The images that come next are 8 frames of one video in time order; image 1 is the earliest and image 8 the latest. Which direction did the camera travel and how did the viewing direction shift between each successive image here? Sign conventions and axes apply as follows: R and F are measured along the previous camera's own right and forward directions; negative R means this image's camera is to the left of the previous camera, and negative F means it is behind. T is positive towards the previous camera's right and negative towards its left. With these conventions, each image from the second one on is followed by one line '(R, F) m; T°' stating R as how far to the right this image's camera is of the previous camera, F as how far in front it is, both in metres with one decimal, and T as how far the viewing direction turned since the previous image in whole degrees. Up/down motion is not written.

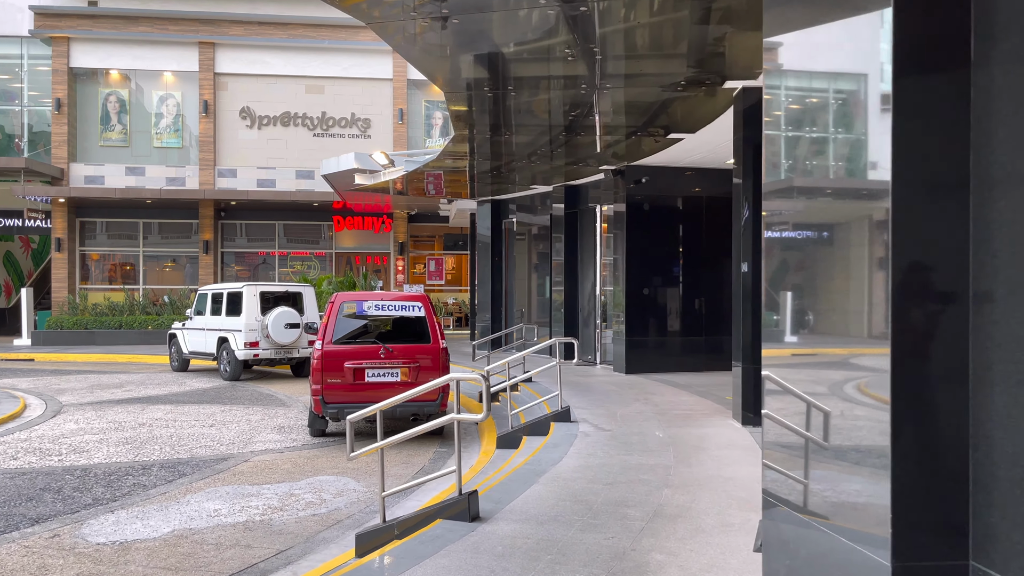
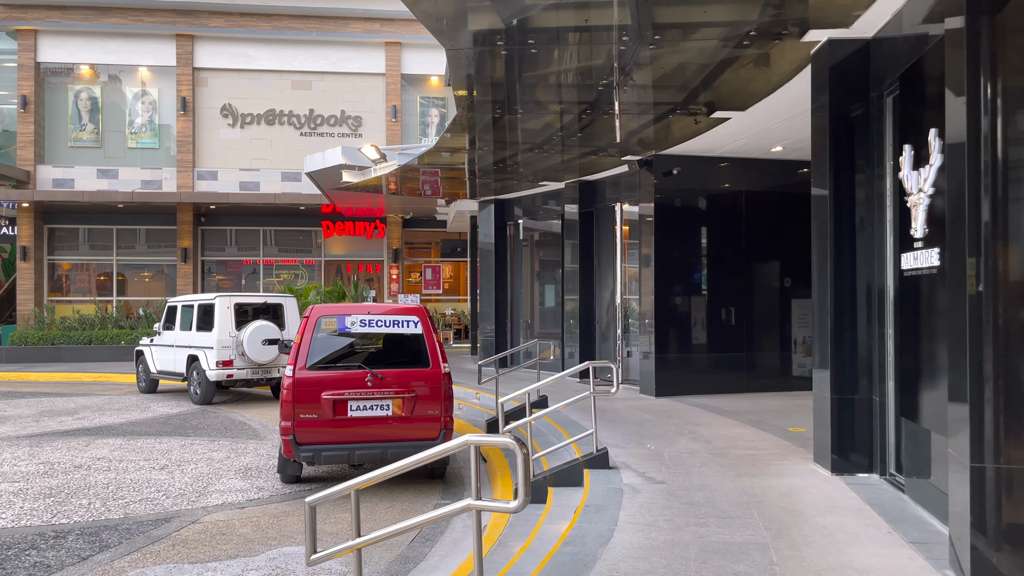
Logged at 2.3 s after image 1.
(-0.2, +1.7) m; 0°
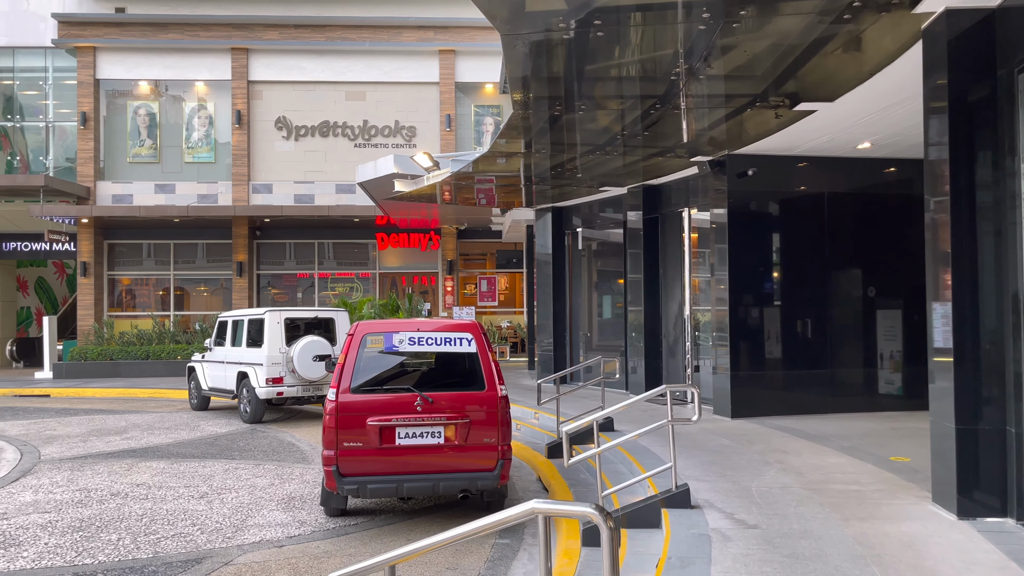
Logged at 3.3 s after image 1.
(-0.1, +0.7) m; -4°
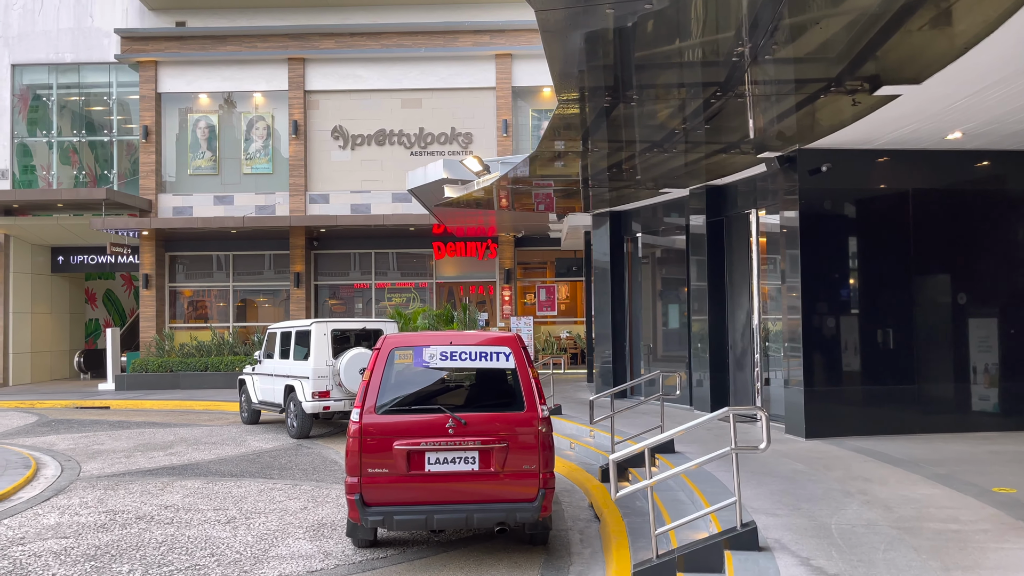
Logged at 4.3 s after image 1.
(+0.2, +0.6) m; -5°
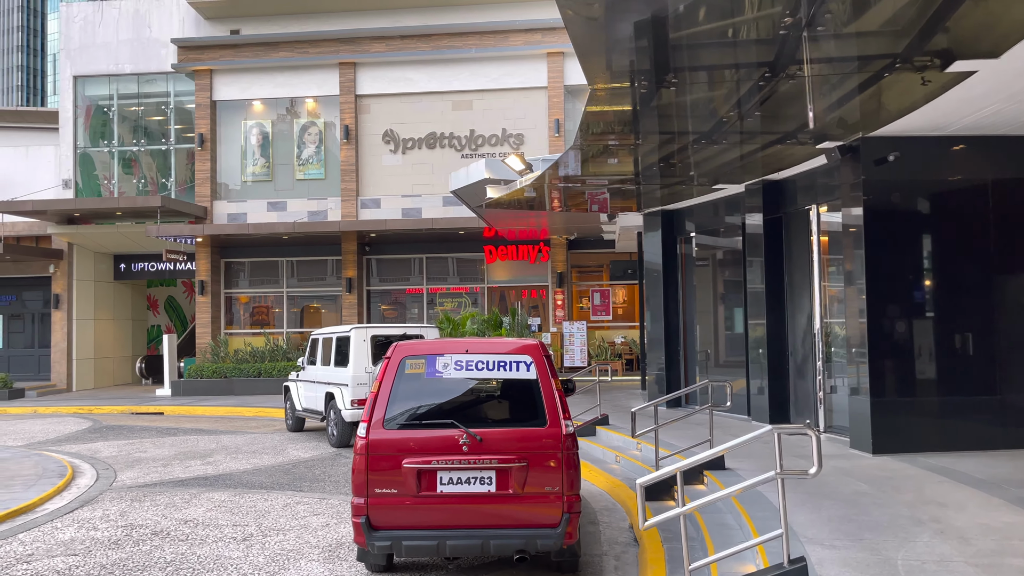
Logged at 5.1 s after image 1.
(+0.3, +0.5) m; -4°
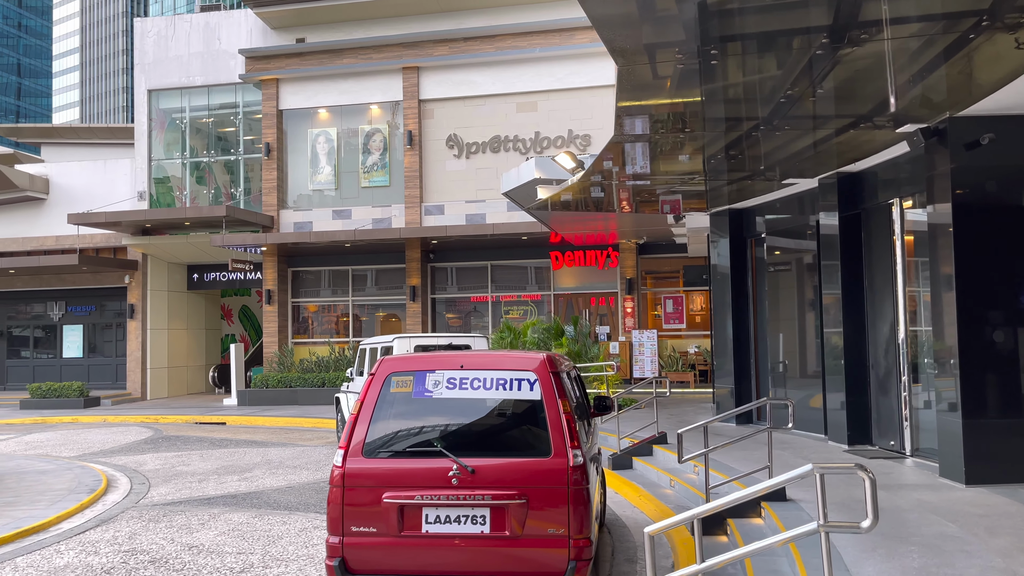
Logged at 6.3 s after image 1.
(+0.5, +0.8) m; -6°
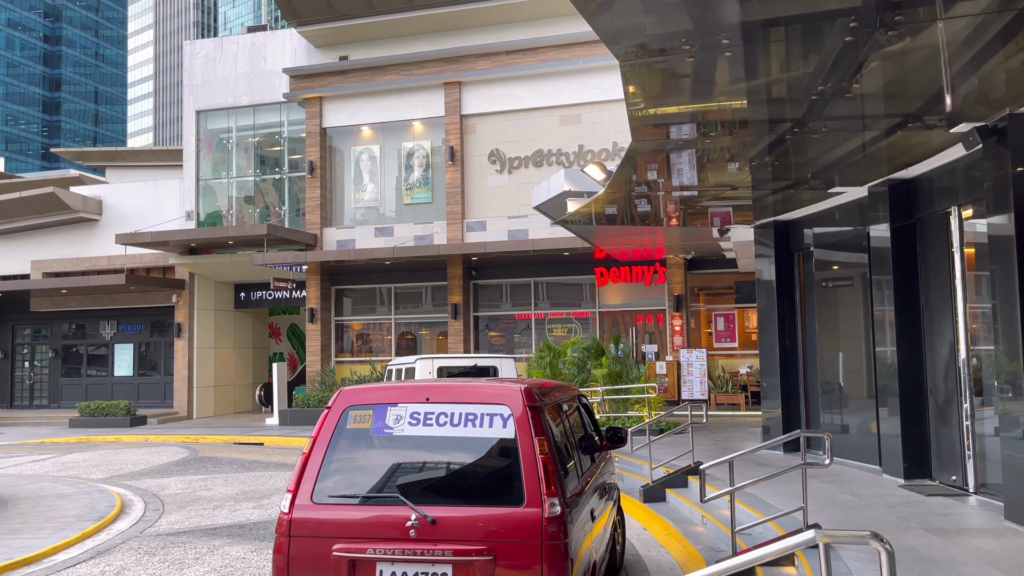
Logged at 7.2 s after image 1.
(+0.4, +0.6) m; -4°
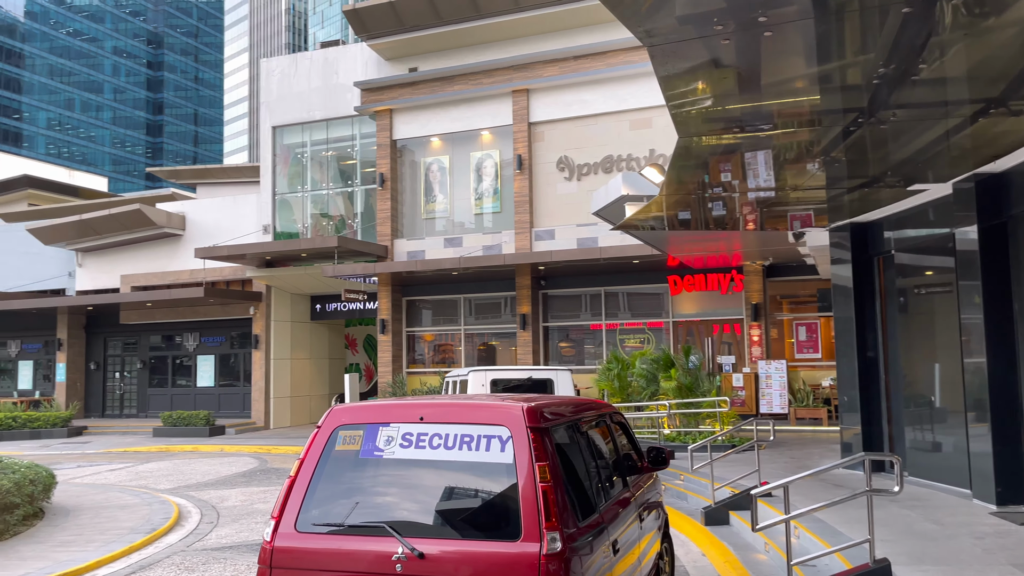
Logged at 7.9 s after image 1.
(+0.4, +0.4) m; -6°
